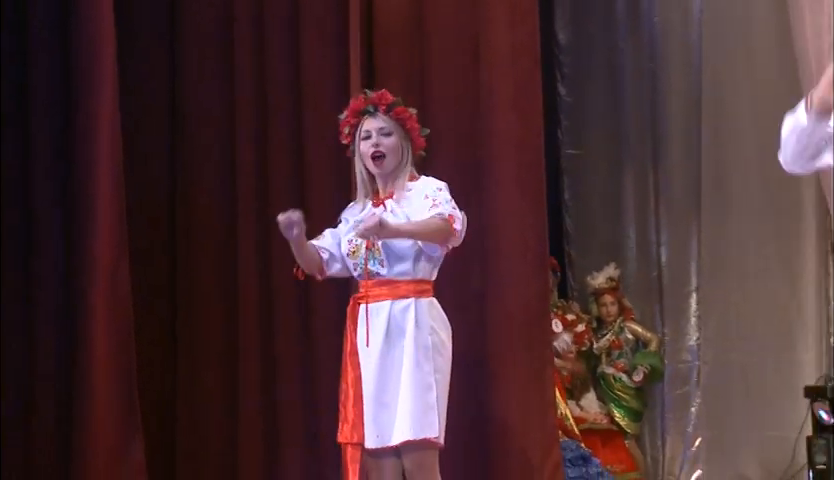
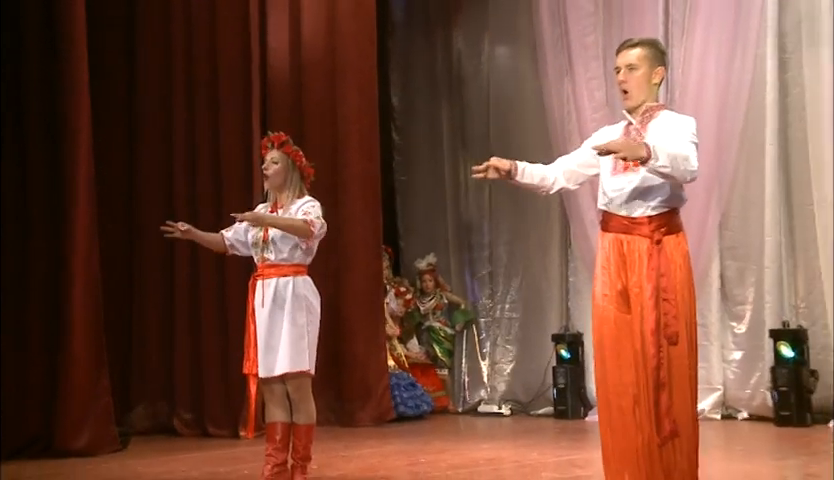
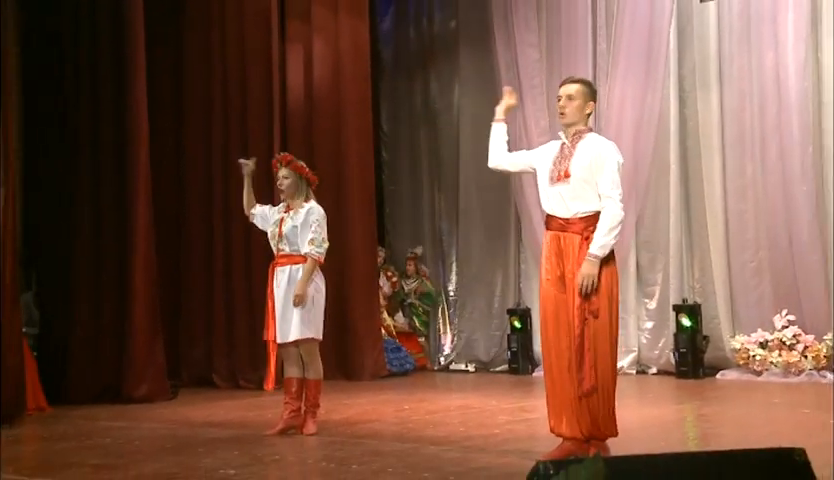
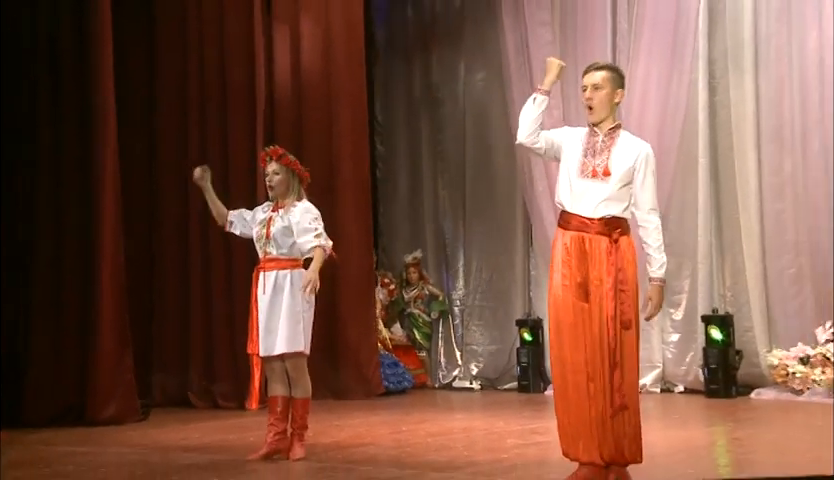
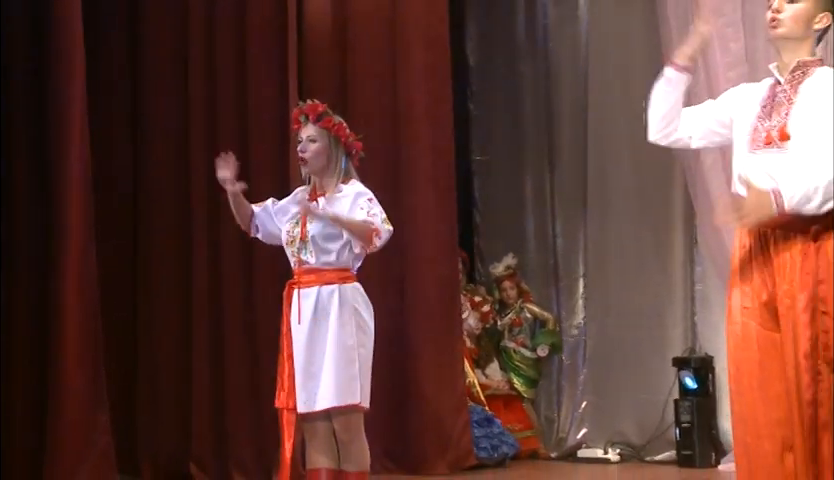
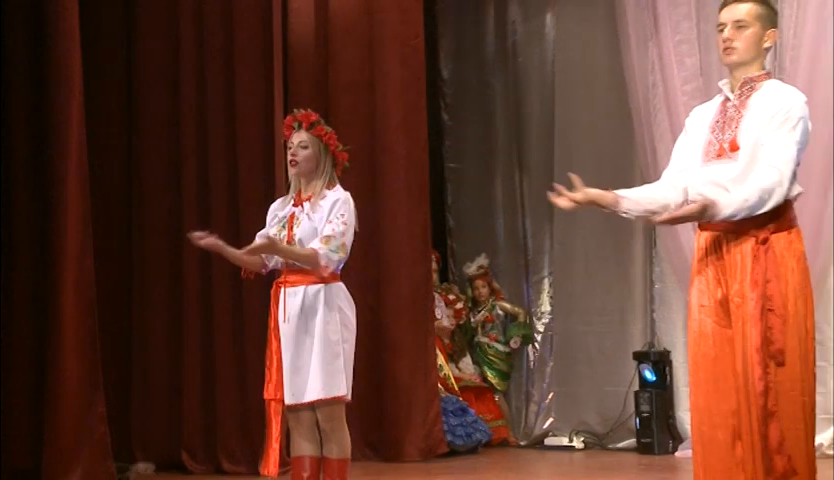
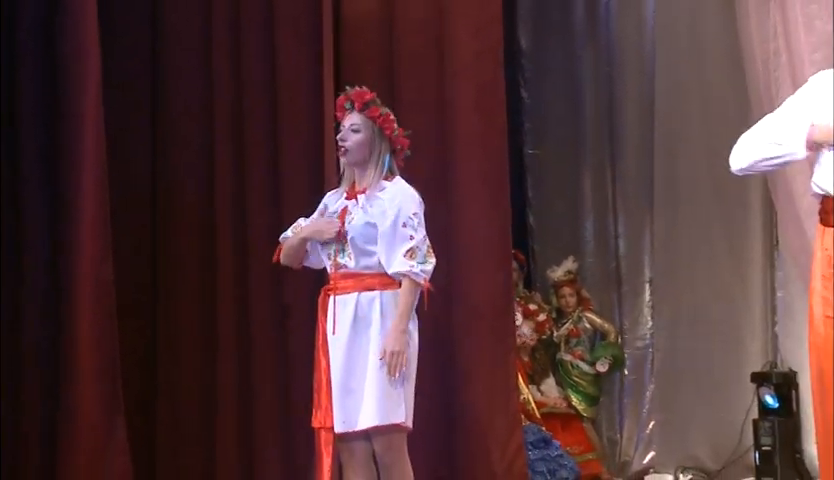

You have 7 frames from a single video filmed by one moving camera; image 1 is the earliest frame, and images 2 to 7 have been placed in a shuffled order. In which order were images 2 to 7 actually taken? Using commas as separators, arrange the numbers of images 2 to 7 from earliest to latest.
7, 5, 6, 2, 4, 3
